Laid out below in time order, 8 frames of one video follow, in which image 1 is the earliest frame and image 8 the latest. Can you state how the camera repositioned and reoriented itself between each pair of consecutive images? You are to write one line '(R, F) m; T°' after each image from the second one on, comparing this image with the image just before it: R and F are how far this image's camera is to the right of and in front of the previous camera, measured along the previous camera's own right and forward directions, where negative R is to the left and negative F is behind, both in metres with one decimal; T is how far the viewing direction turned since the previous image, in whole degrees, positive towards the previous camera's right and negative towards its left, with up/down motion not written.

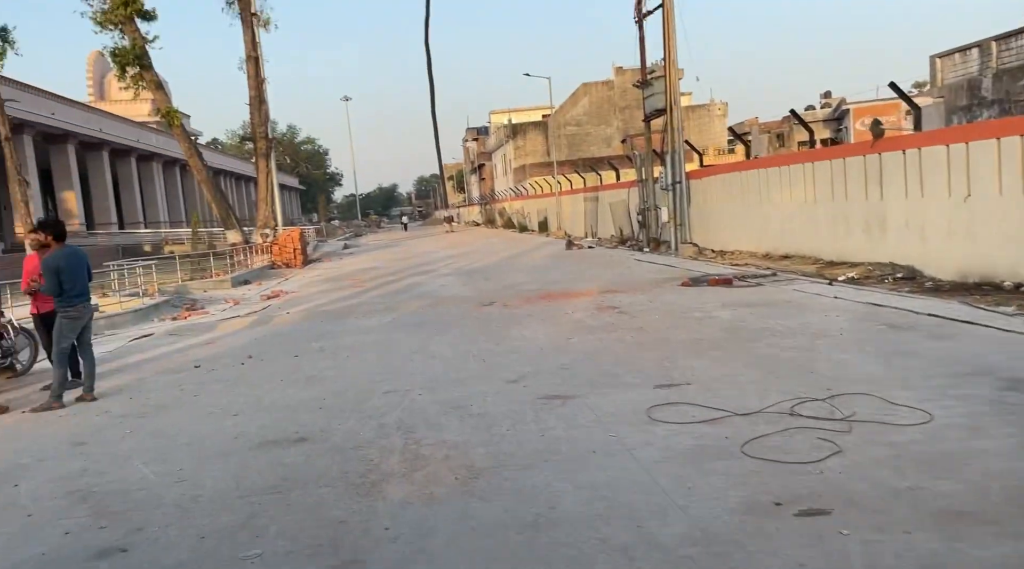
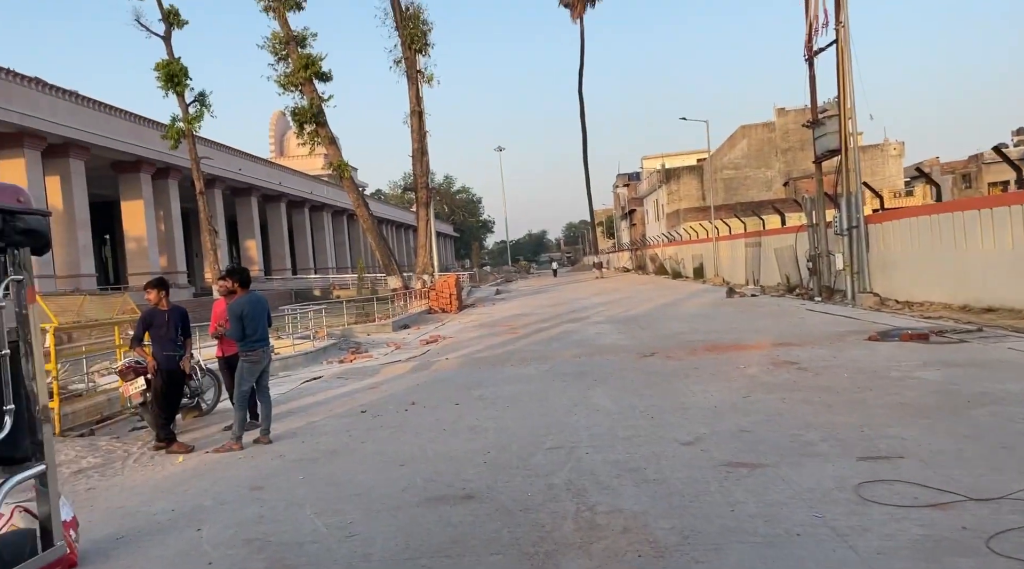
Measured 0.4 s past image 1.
(-0.1, +0.2) m; -9°
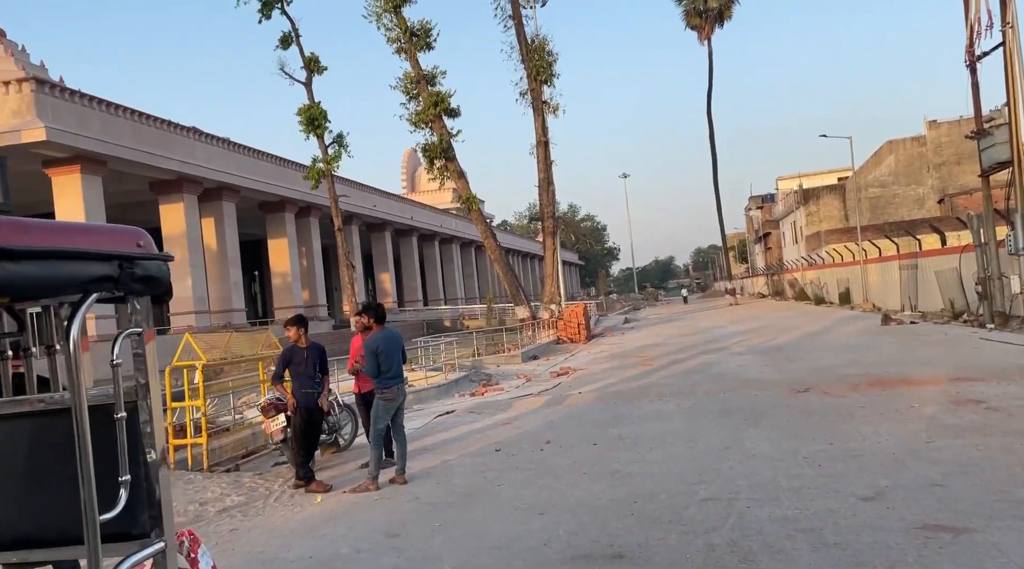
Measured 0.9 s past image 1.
(-0.1, +0.3) m; -8°
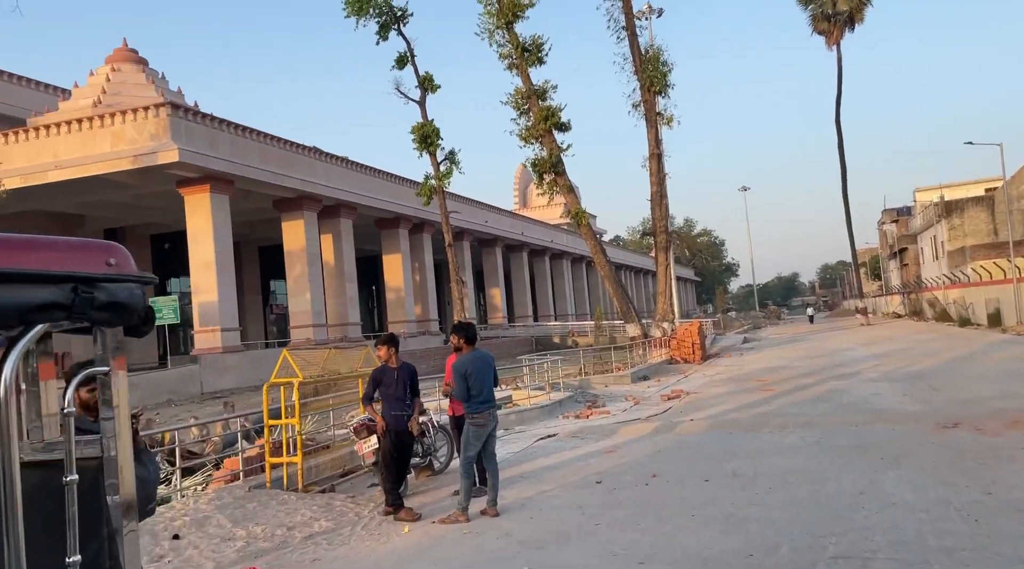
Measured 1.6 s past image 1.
(+0.1, +0.5) m; -7°
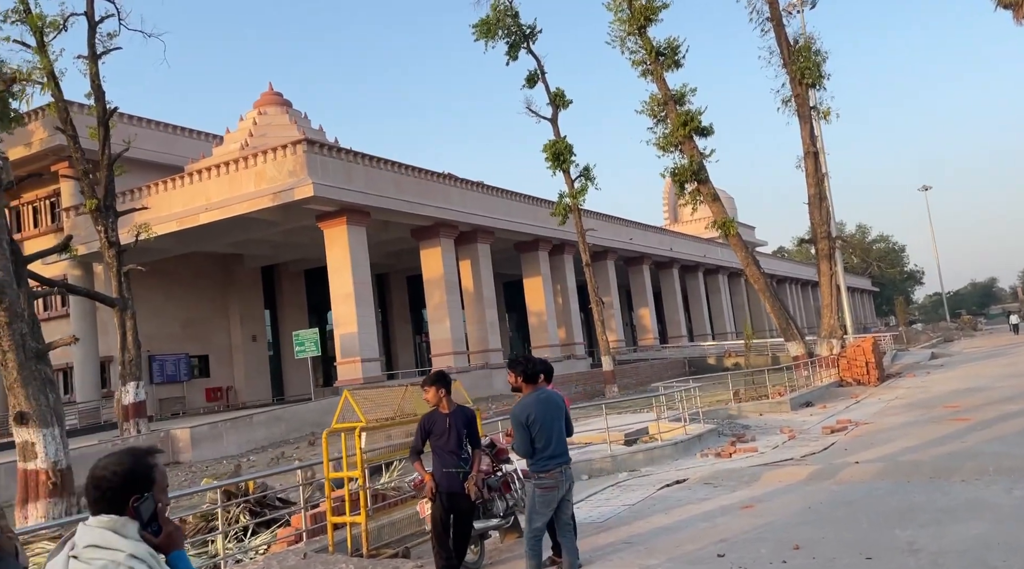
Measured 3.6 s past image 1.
(+0.6, +1.6) m; -10°
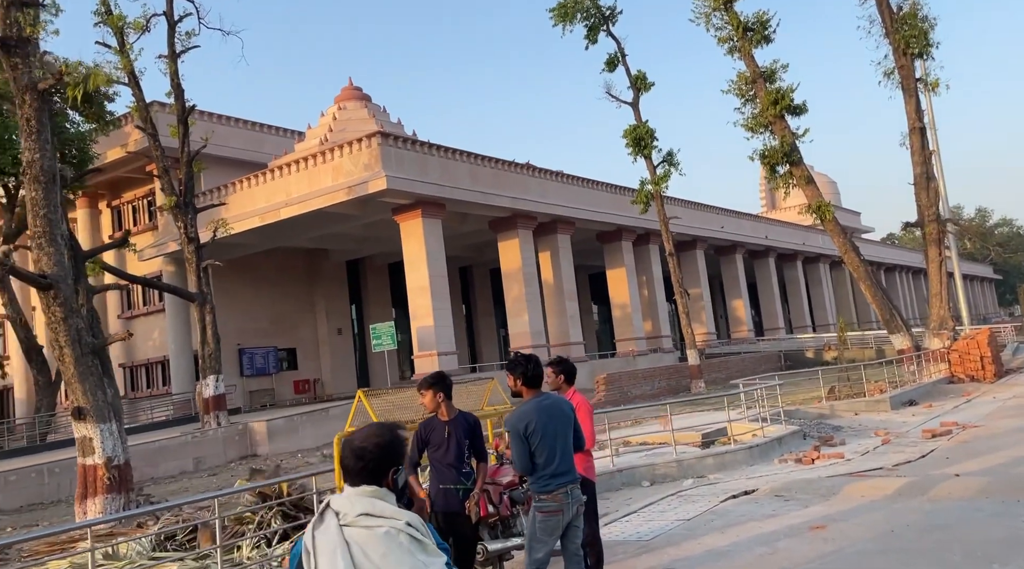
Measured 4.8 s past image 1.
(+0.5, +0.9) m; -6°
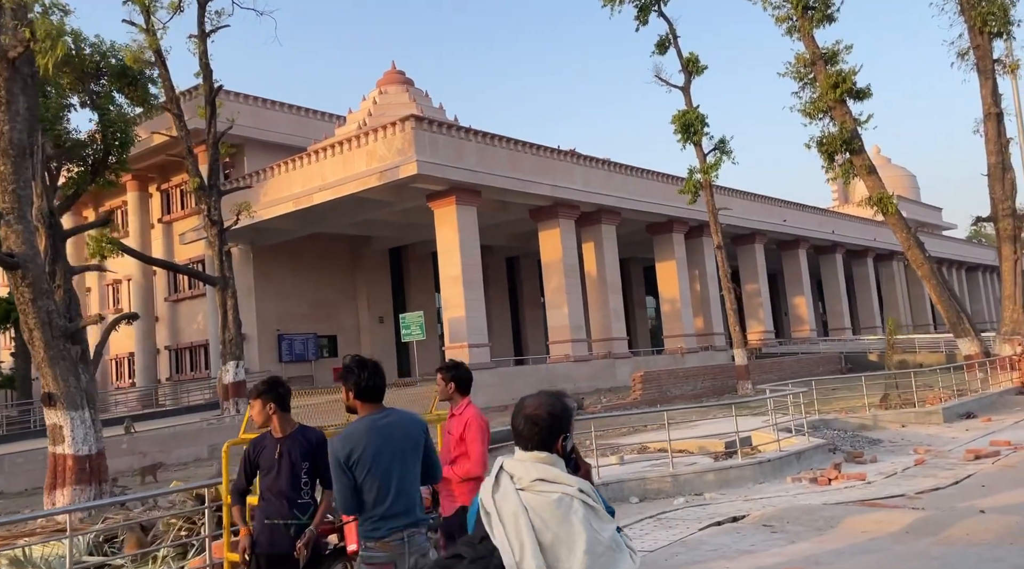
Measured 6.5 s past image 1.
(+0.9, +1.0) m; -5°
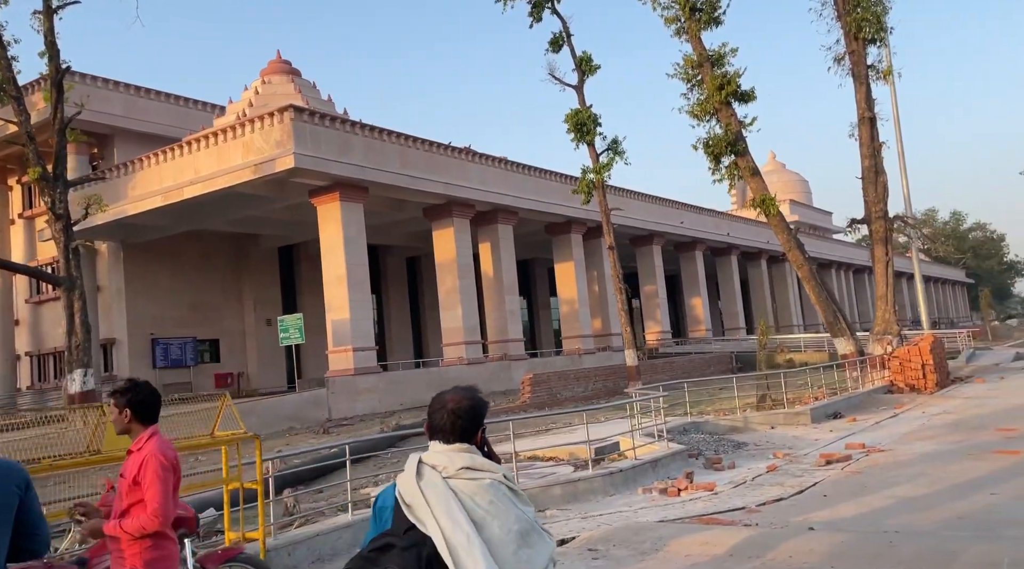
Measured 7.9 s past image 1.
(+0.8, +0.5) m; +5°
